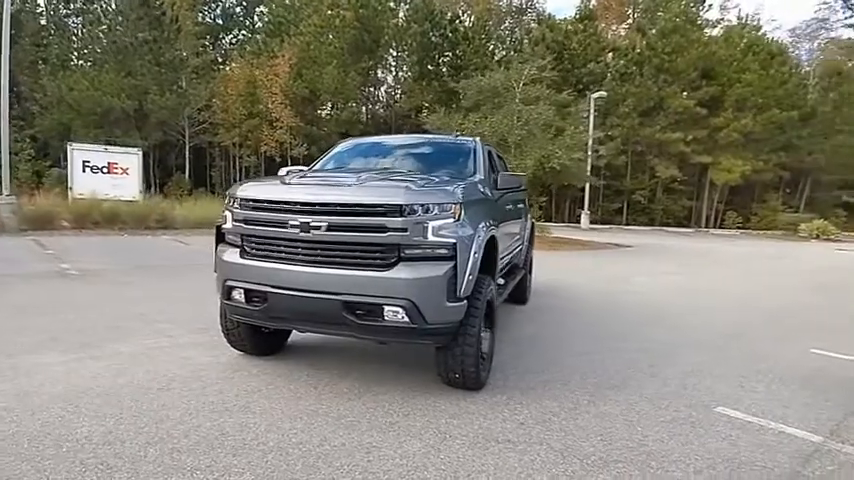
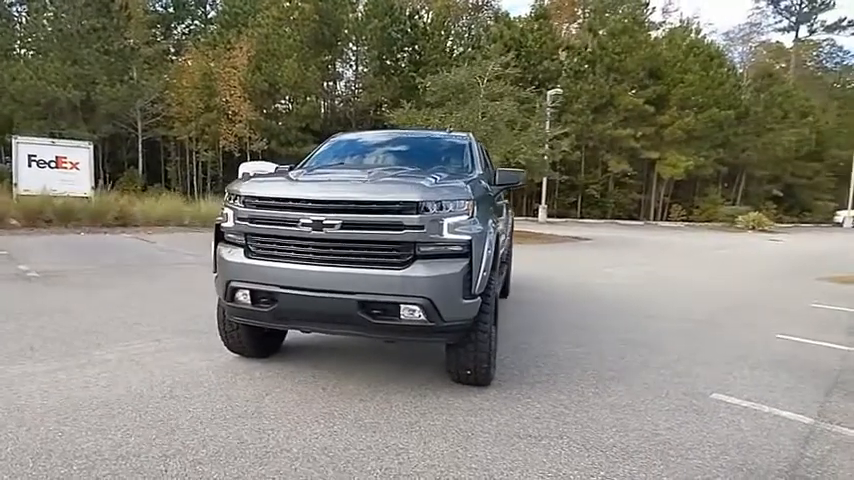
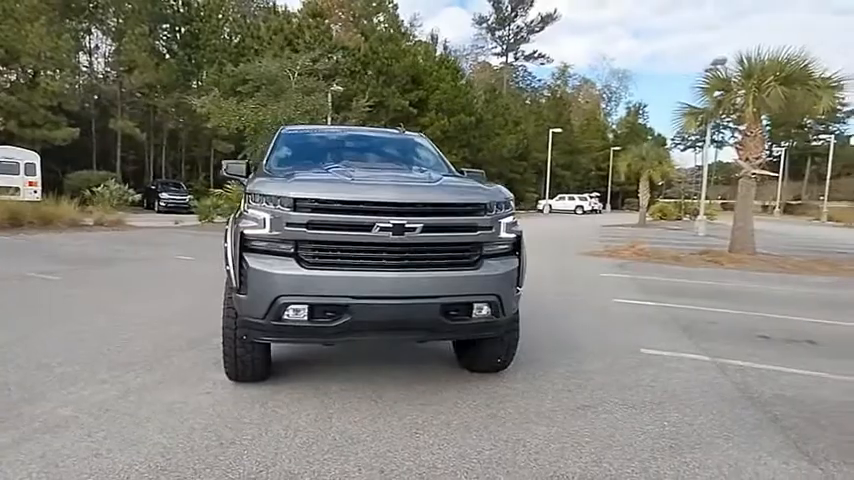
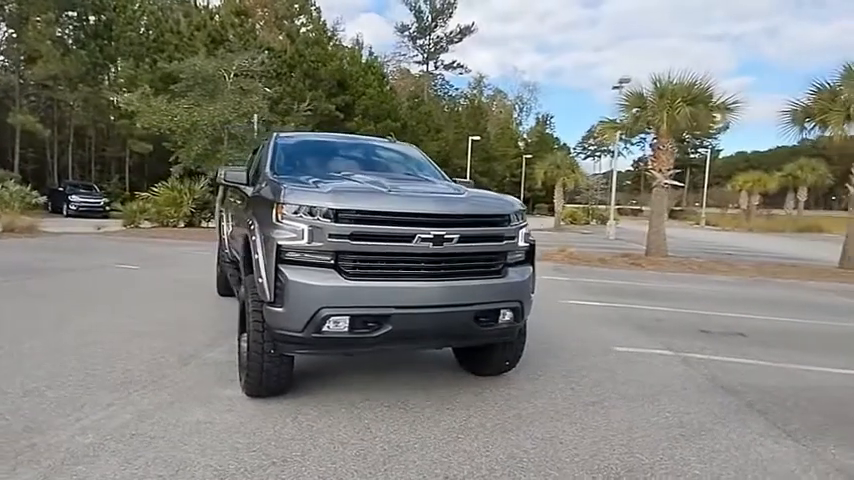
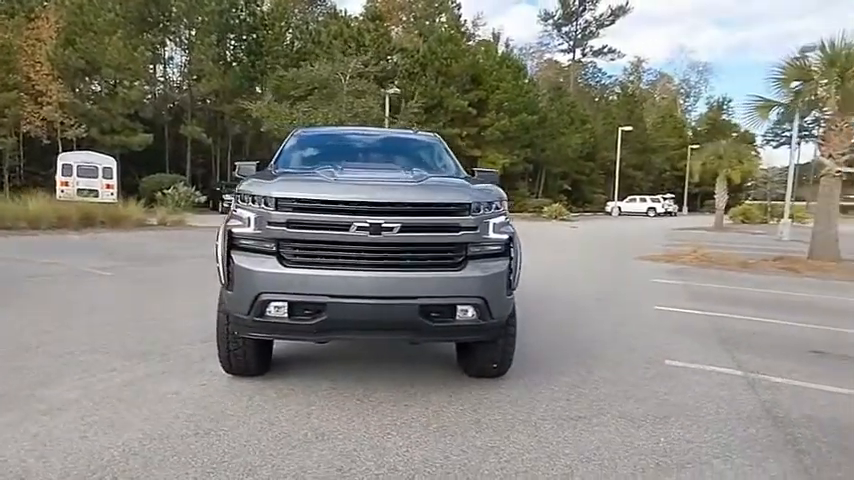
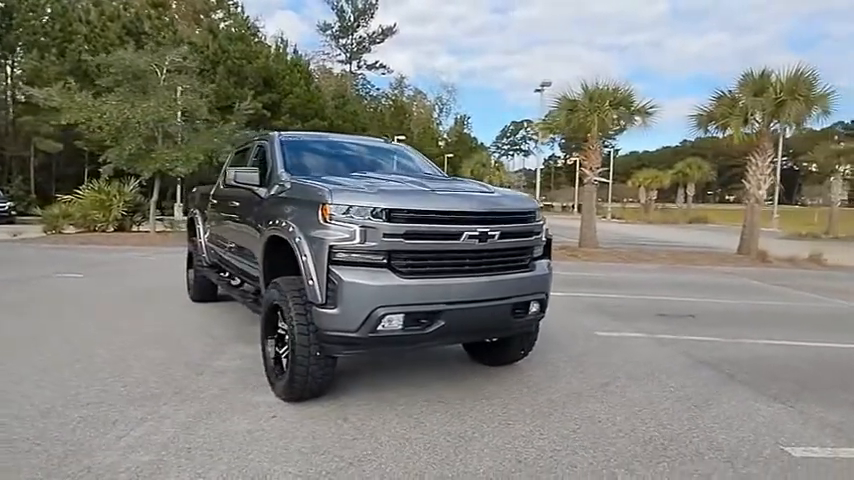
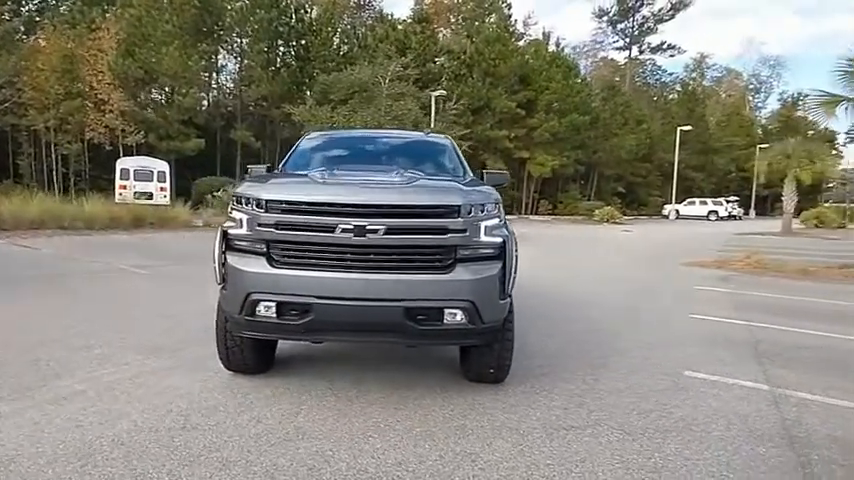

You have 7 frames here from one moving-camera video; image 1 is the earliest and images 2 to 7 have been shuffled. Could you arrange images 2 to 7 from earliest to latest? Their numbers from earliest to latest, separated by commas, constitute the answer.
2, 7, 5, 3, 4, 6
